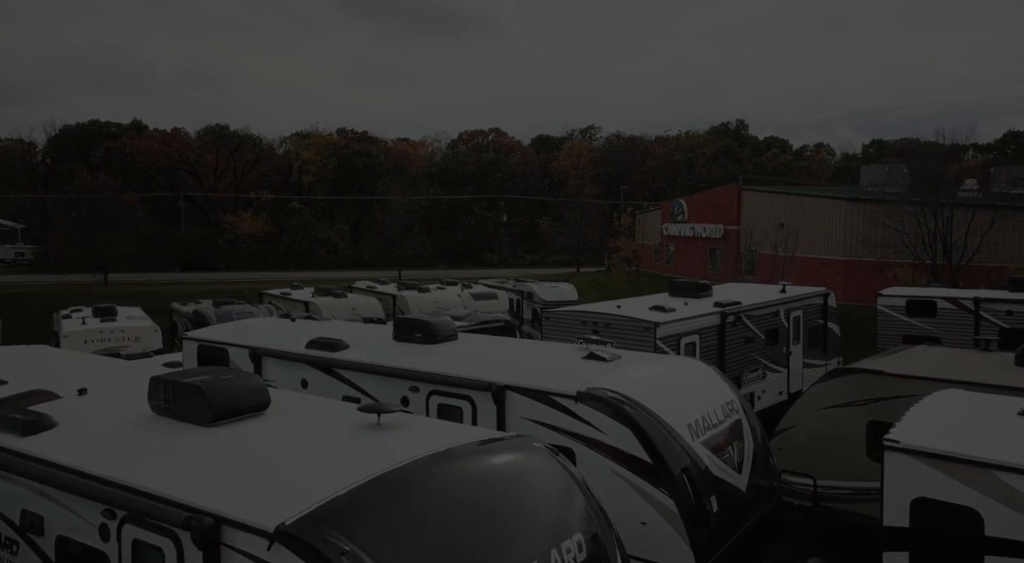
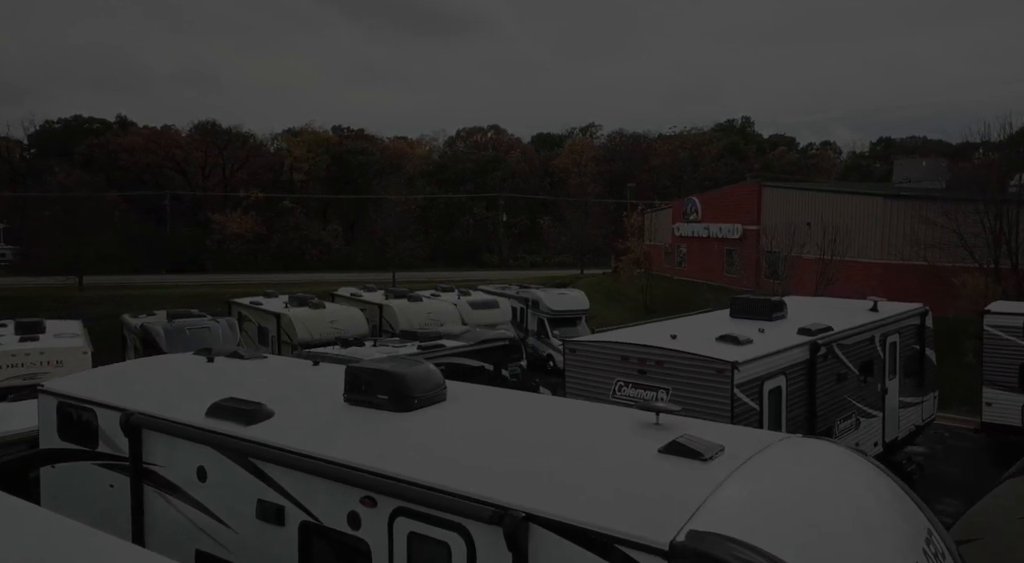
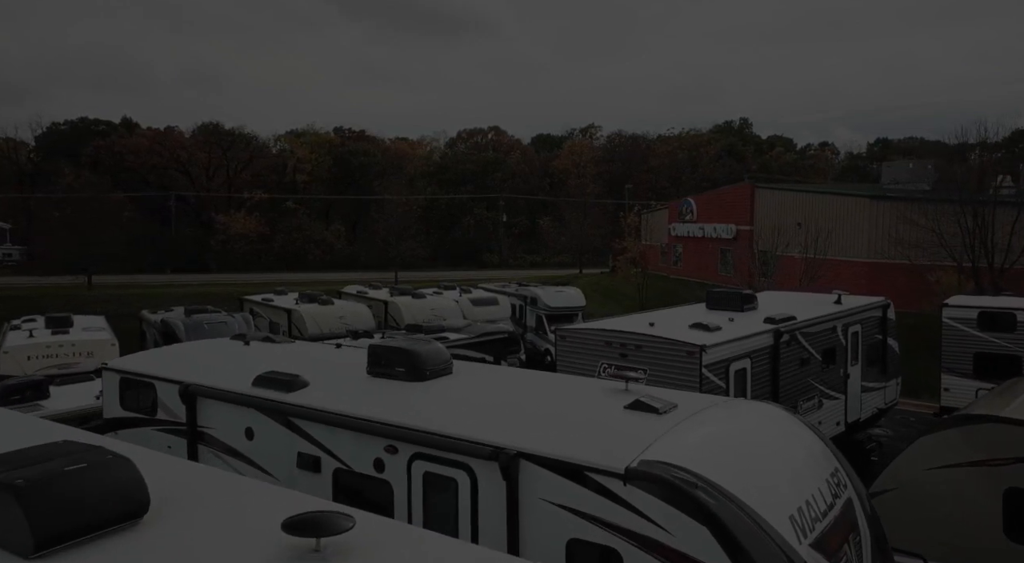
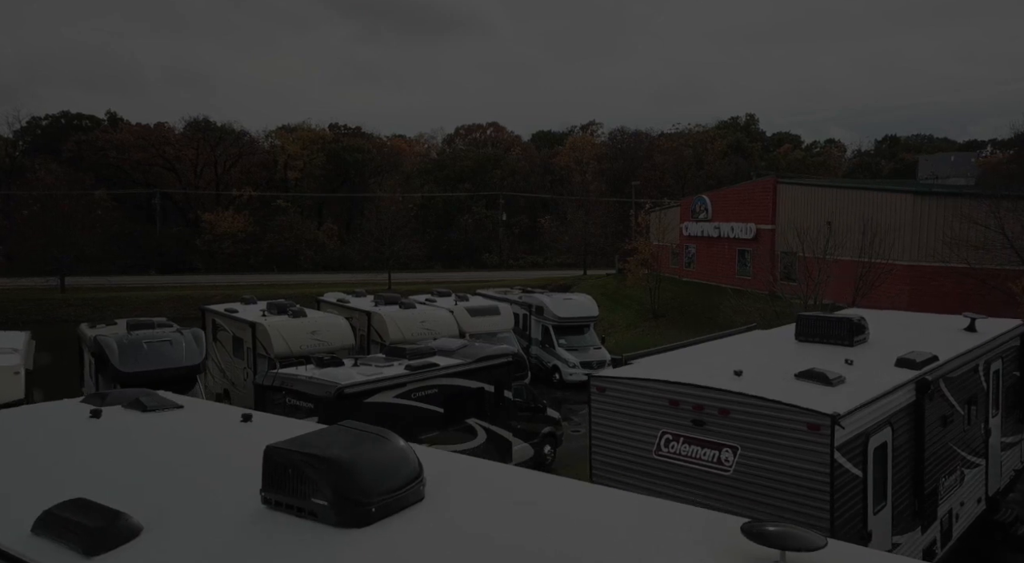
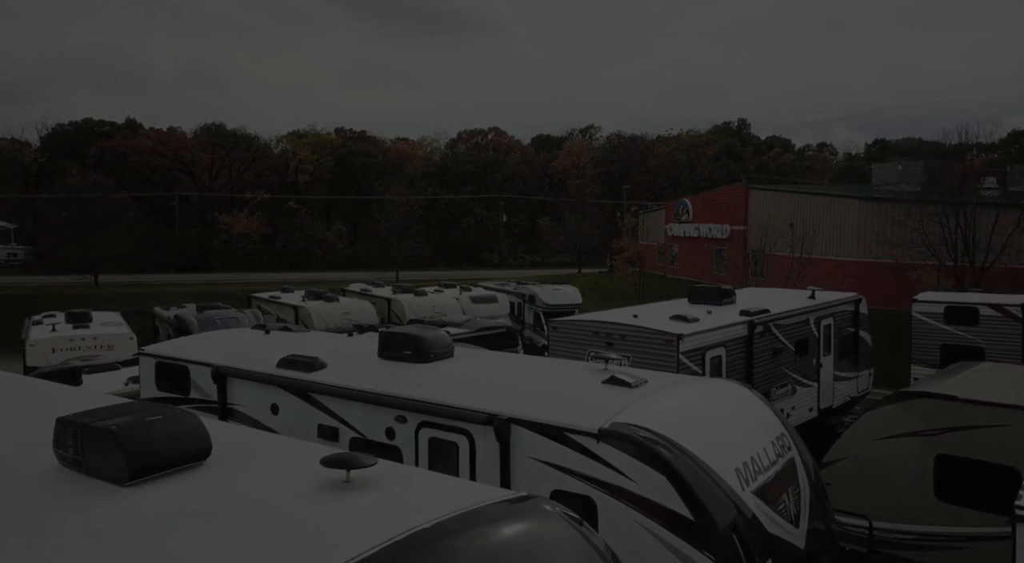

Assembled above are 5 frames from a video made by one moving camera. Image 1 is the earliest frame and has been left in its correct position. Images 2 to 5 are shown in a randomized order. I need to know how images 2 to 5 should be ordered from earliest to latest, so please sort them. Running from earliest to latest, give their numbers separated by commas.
5, 3, 2, 4
